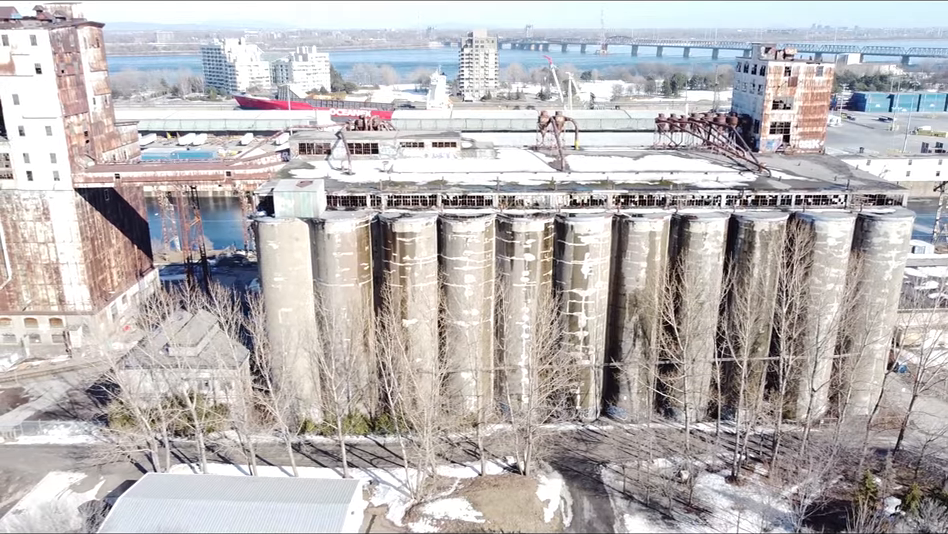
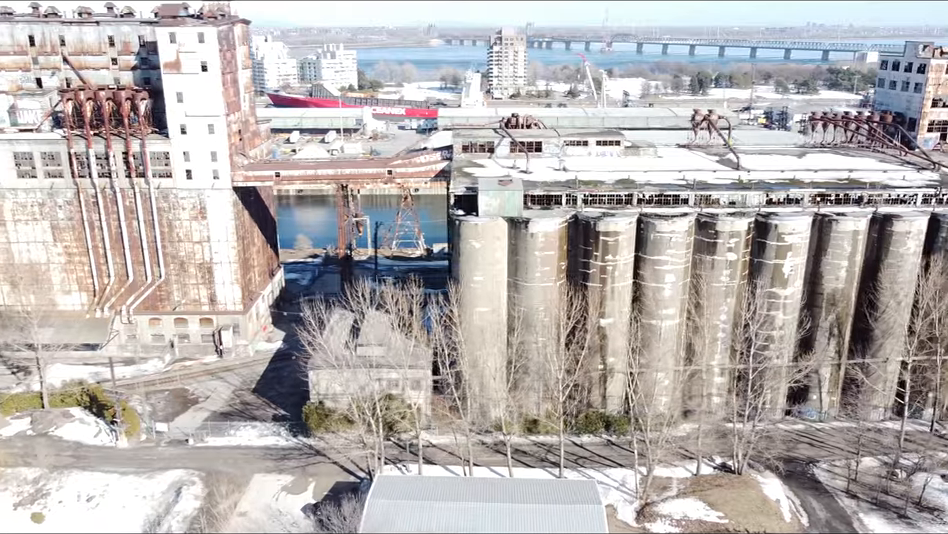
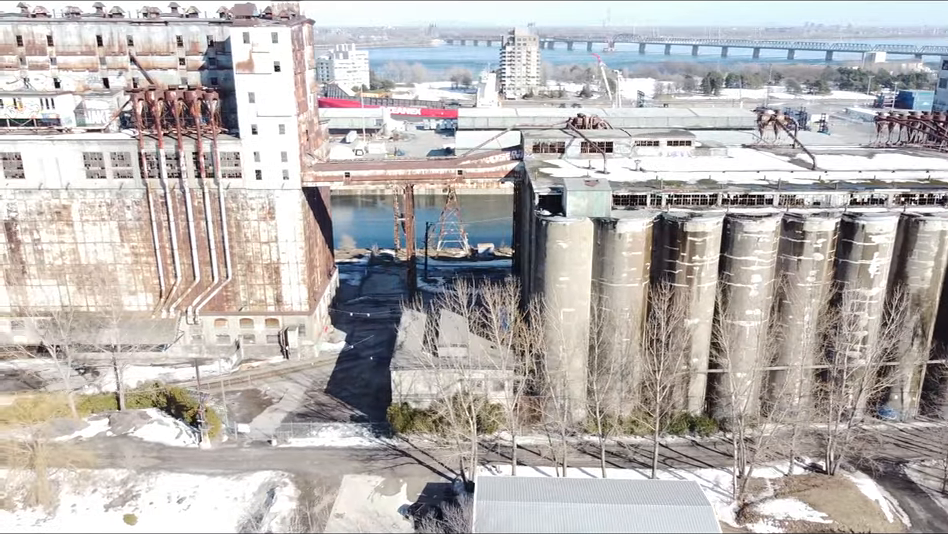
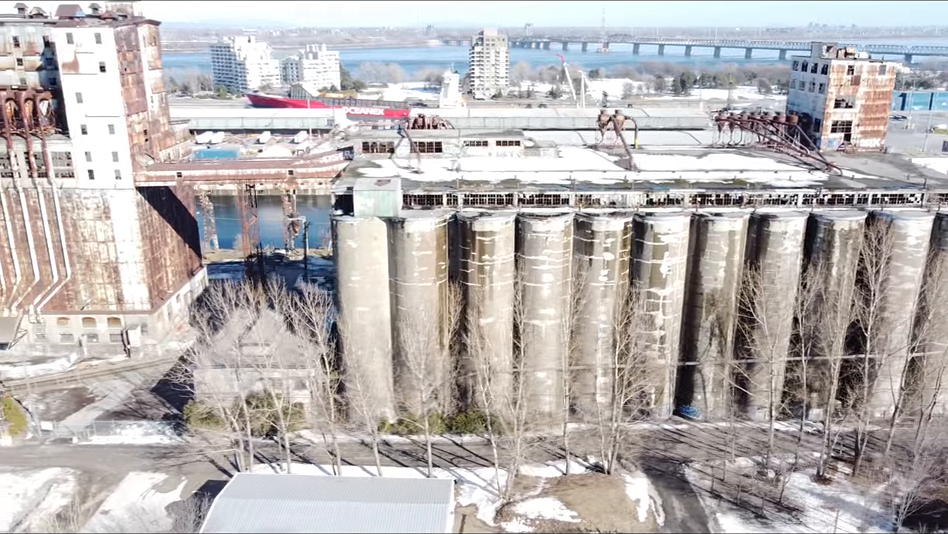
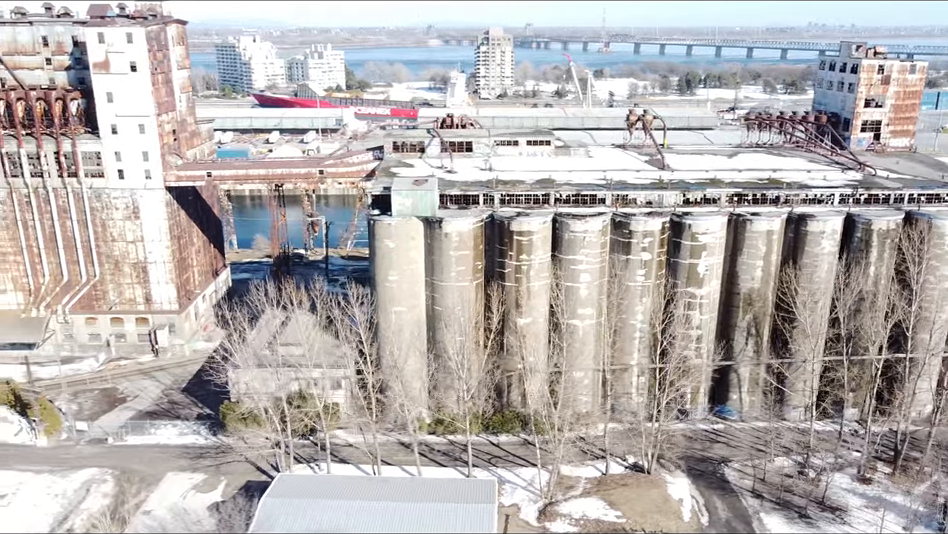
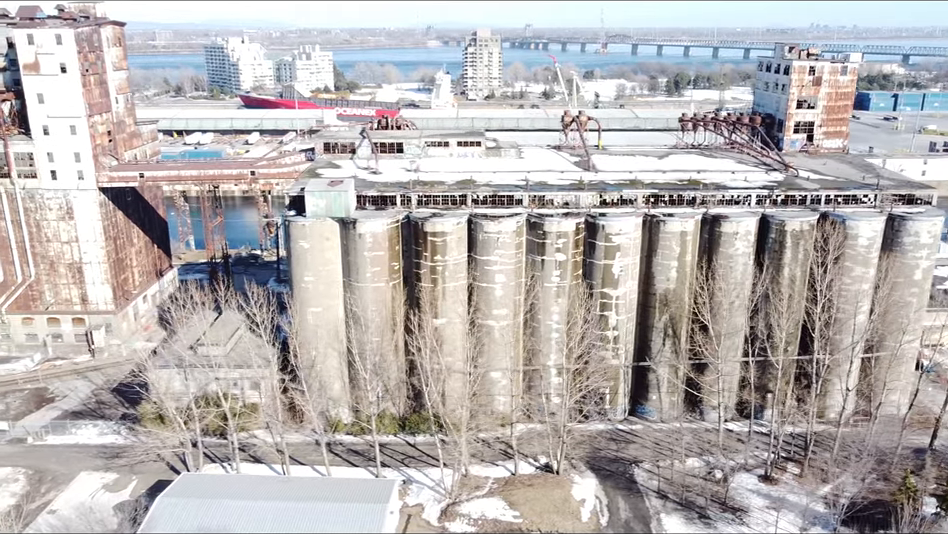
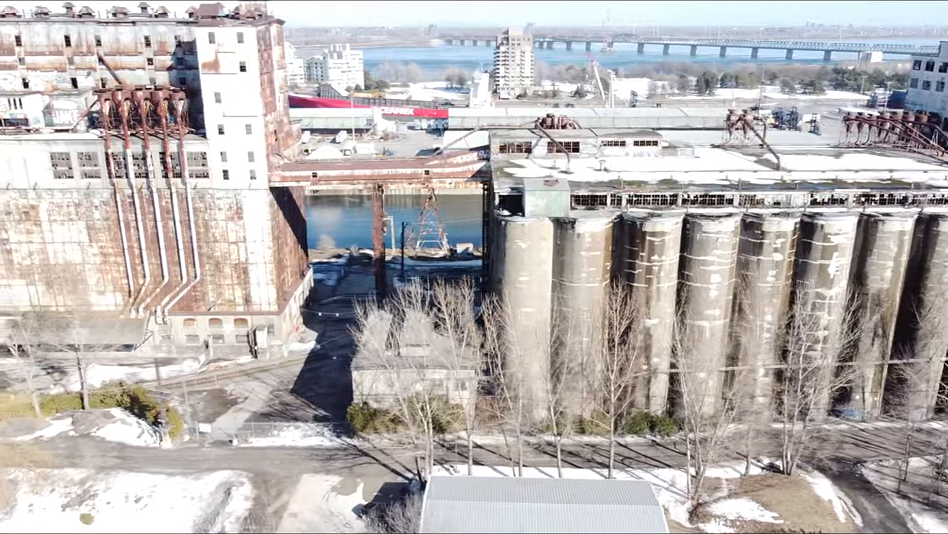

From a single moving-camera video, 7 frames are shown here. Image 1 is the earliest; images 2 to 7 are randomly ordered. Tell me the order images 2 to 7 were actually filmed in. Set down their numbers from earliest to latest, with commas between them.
6, 4, 5, 2, 7, 3
